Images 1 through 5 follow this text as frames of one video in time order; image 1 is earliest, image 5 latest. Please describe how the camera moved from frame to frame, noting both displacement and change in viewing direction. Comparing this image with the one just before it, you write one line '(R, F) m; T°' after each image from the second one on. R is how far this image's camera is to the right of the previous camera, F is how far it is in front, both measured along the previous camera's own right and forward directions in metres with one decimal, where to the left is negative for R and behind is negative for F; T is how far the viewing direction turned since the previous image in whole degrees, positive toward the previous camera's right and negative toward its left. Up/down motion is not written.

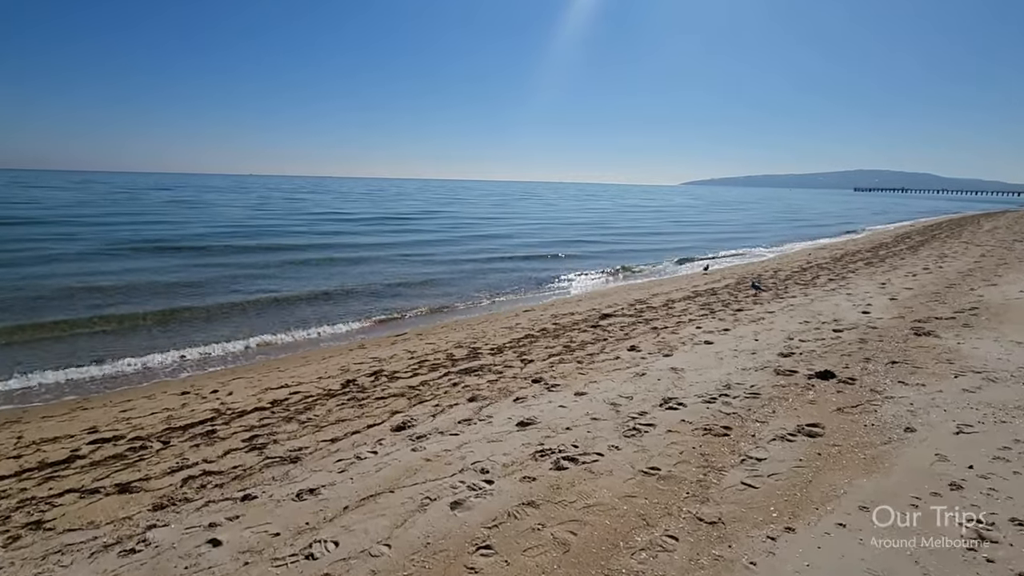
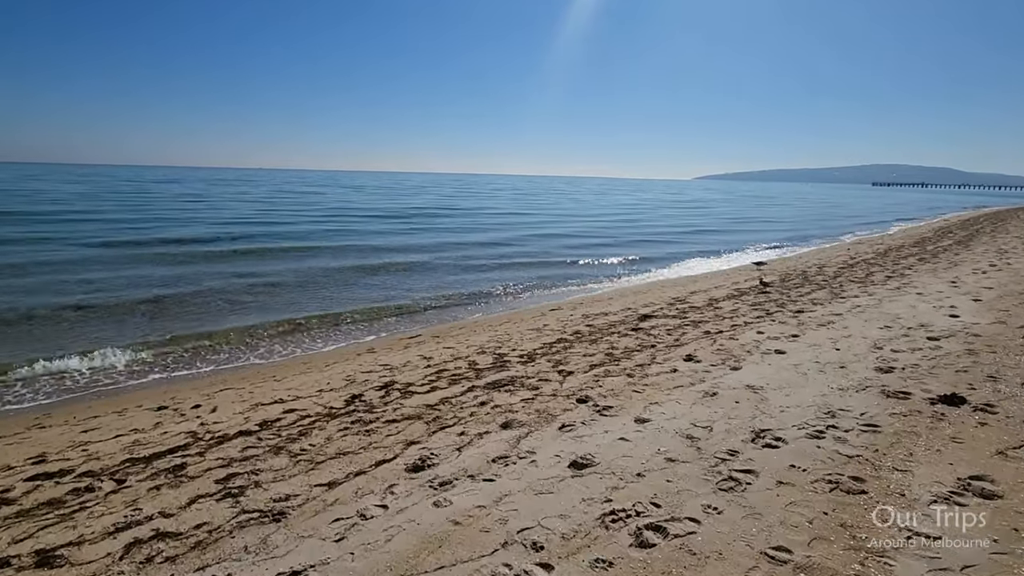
(-0.3, +1.3) m; -1°
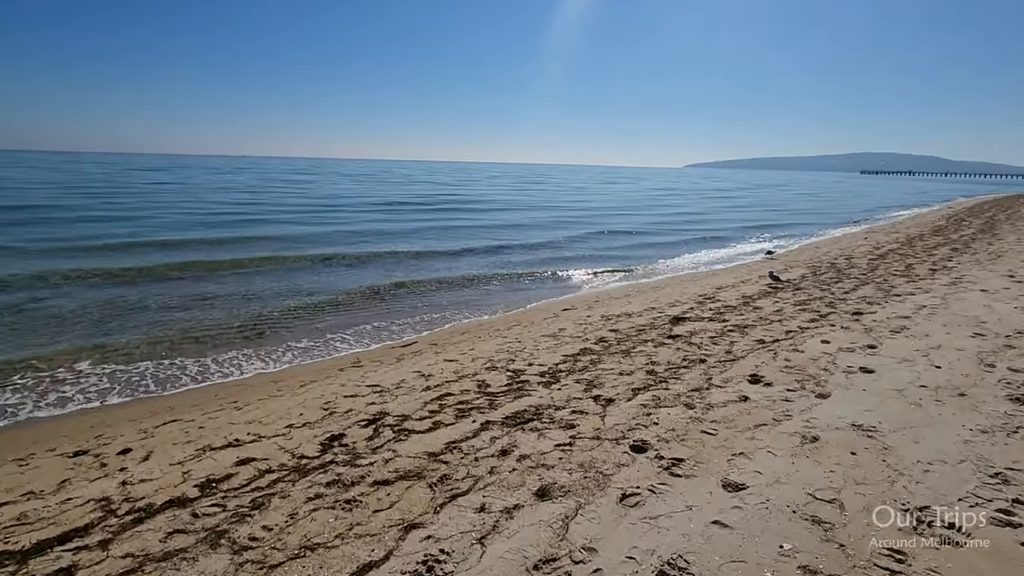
(-0.3, +1.5) m; +1°
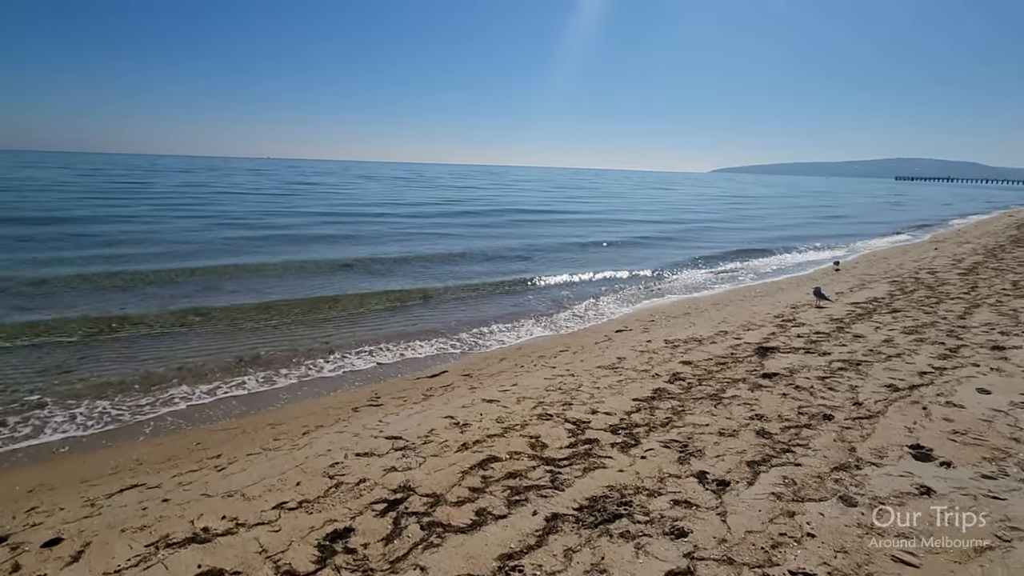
(-0.4, +1.5) m; -2°
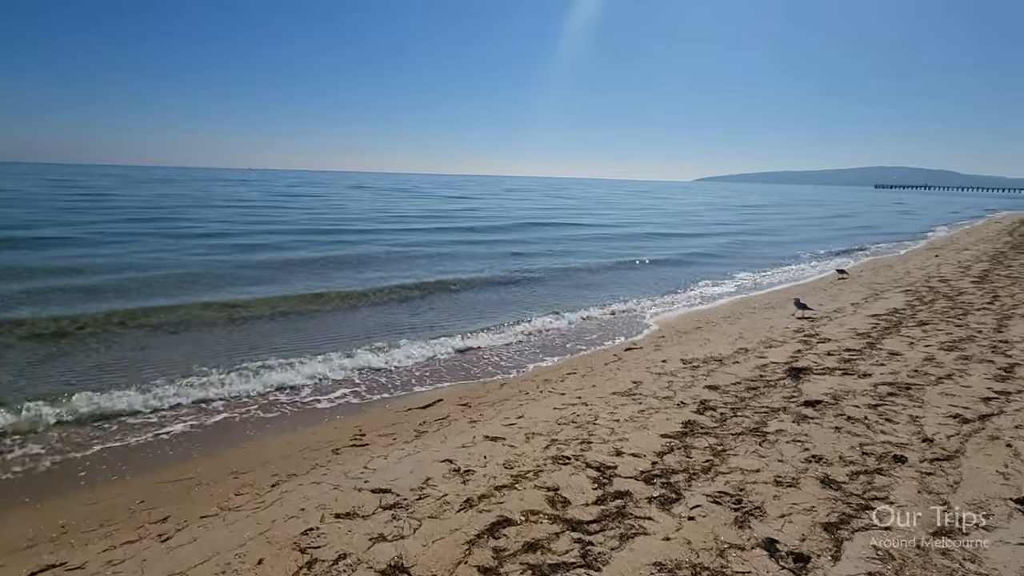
(-0.2, +0.8) m; +1°
